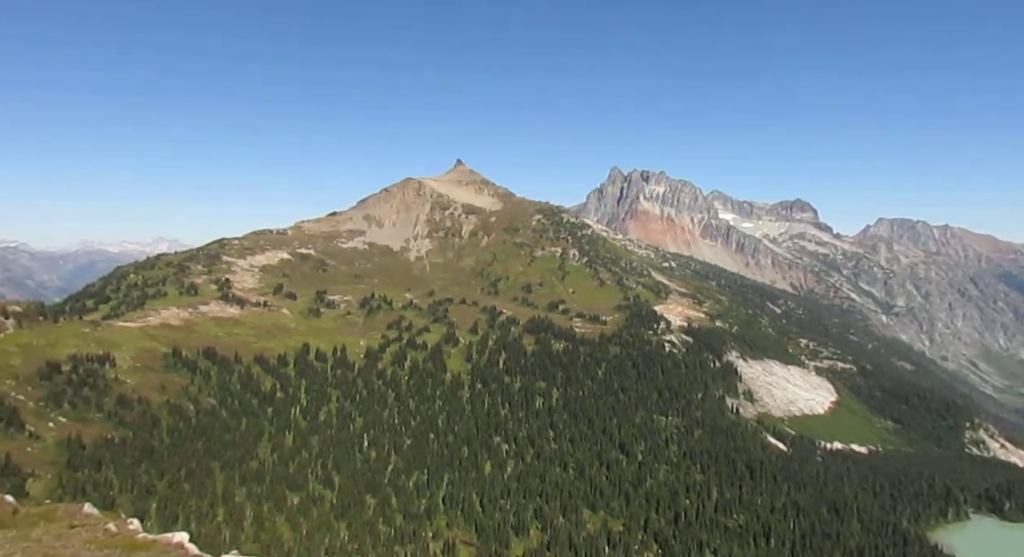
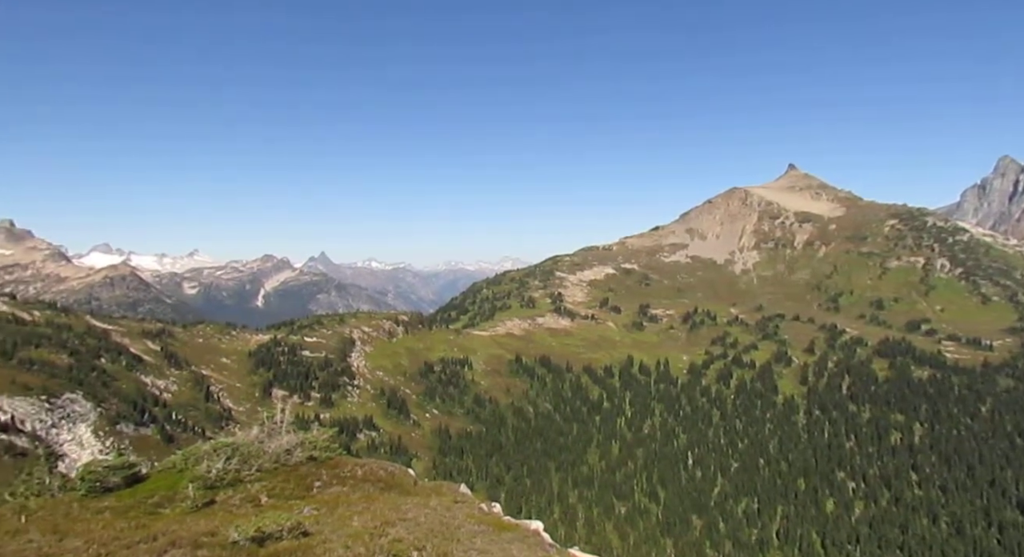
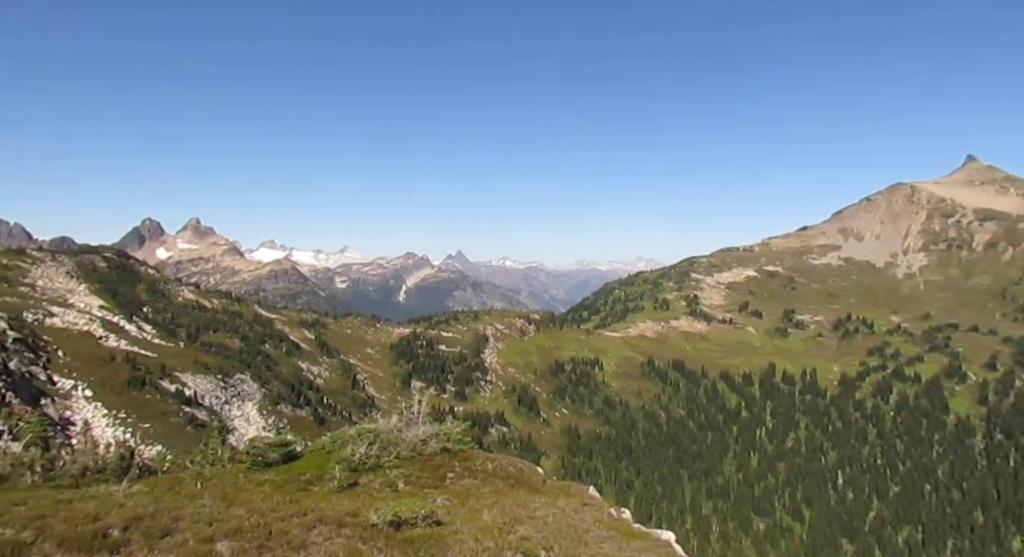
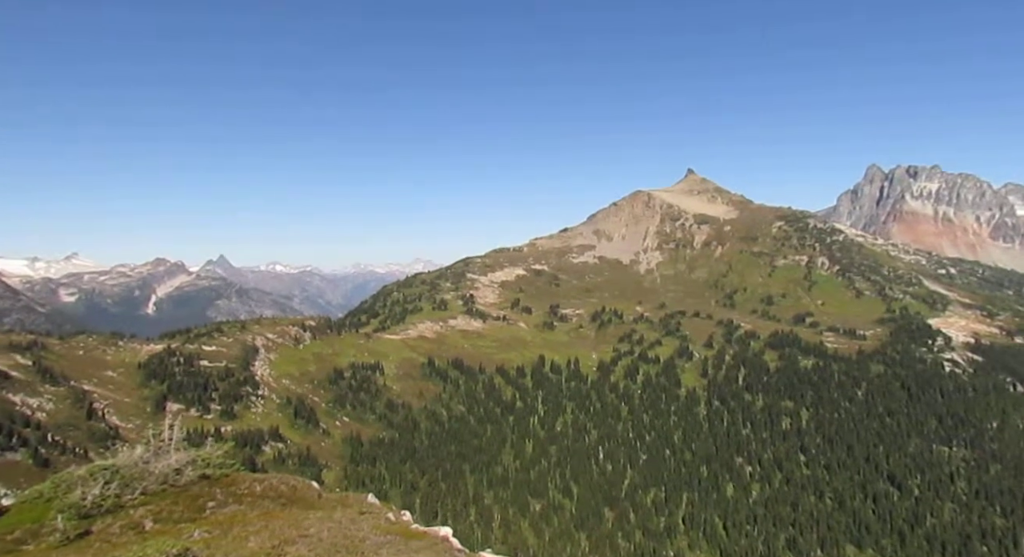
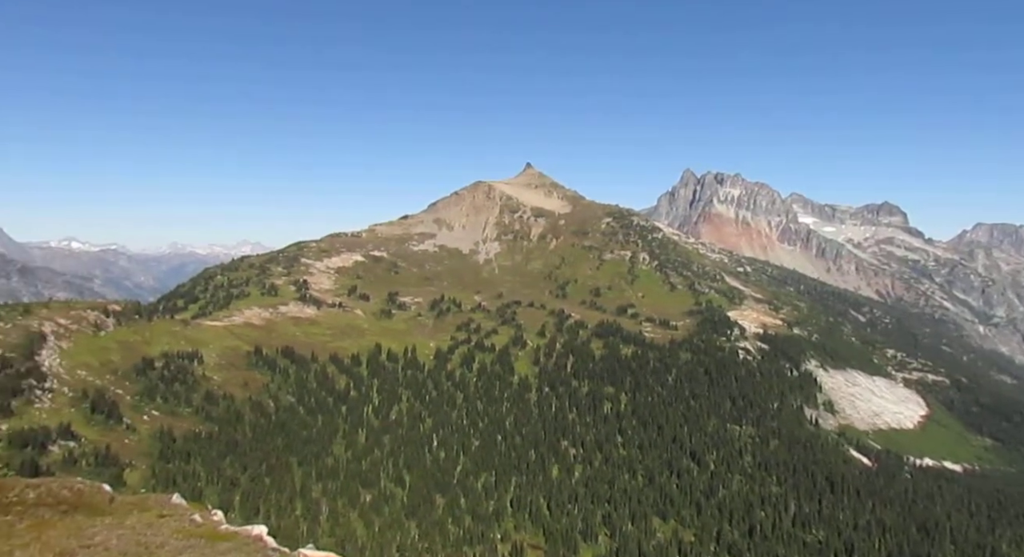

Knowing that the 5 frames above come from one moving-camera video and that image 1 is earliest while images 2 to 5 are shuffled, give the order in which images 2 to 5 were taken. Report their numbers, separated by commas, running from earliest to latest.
5, 4, 2, 3
